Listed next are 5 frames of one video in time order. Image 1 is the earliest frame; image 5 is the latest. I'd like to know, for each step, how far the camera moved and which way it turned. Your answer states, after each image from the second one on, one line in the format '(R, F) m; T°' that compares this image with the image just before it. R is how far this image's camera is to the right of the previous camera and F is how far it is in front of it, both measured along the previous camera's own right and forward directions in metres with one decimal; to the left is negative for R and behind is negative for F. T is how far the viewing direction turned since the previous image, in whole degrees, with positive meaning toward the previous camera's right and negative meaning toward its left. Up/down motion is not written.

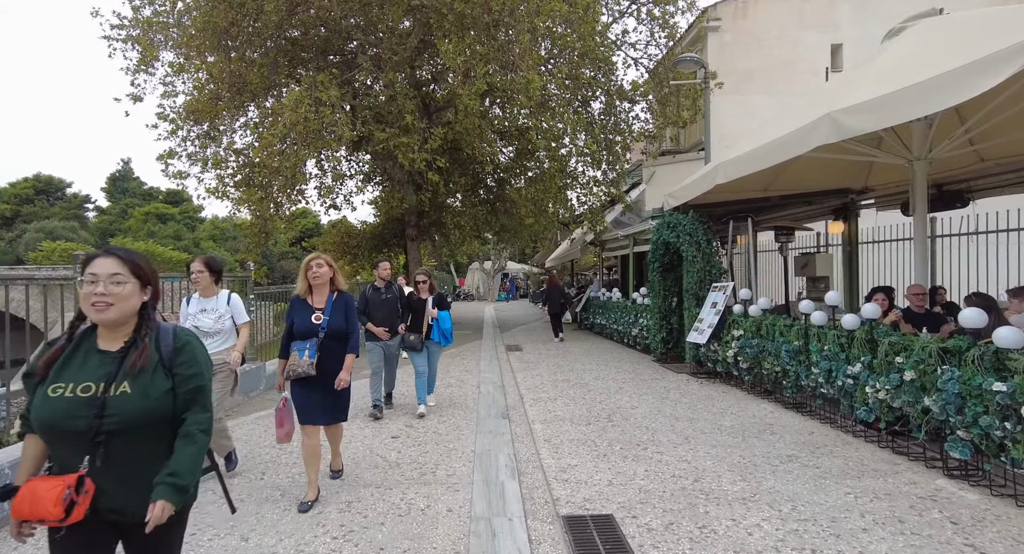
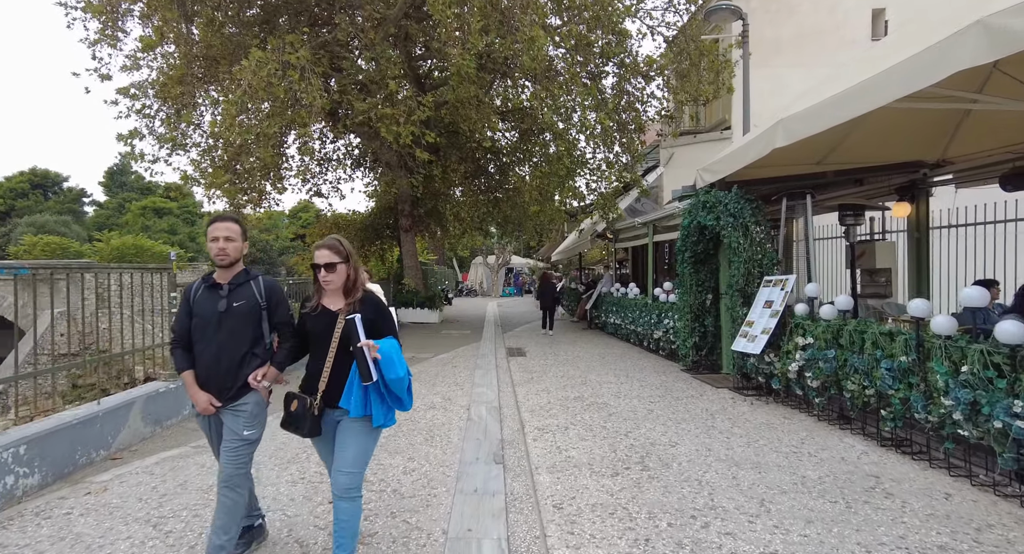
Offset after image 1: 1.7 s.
(+0.1, +1.5) m; -1°
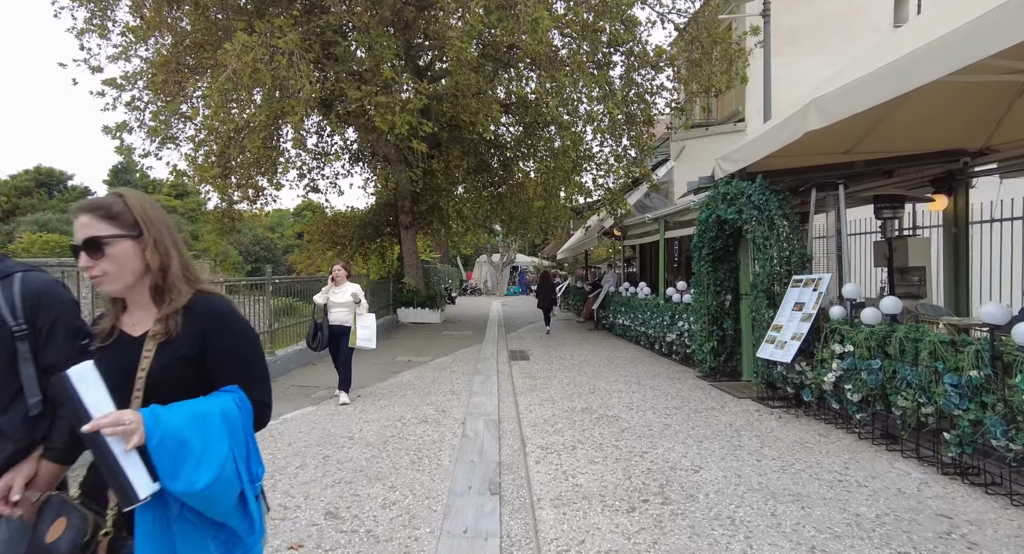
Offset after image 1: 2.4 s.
(0.0, +0.6) m; -1°
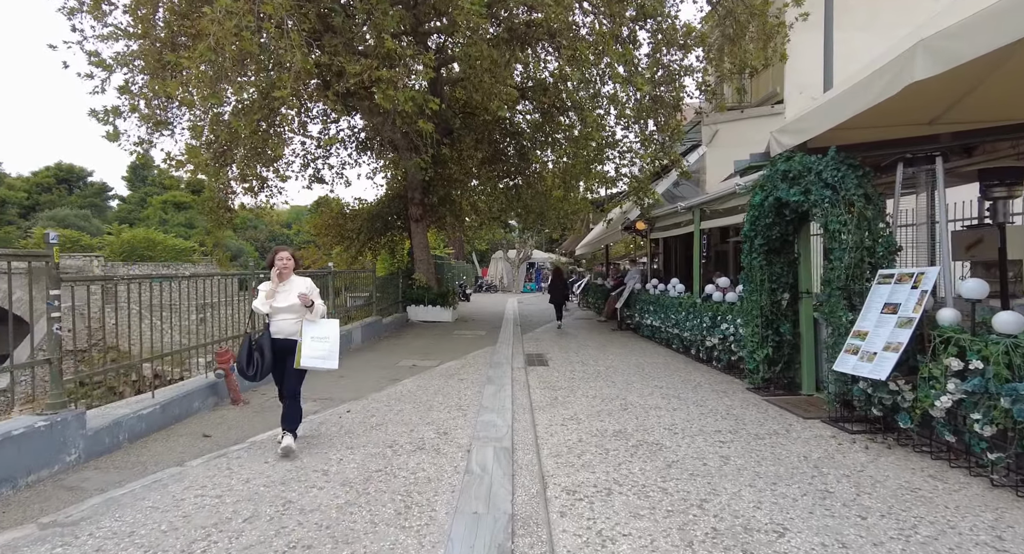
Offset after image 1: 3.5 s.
(0.0, +1.0) m; -2°
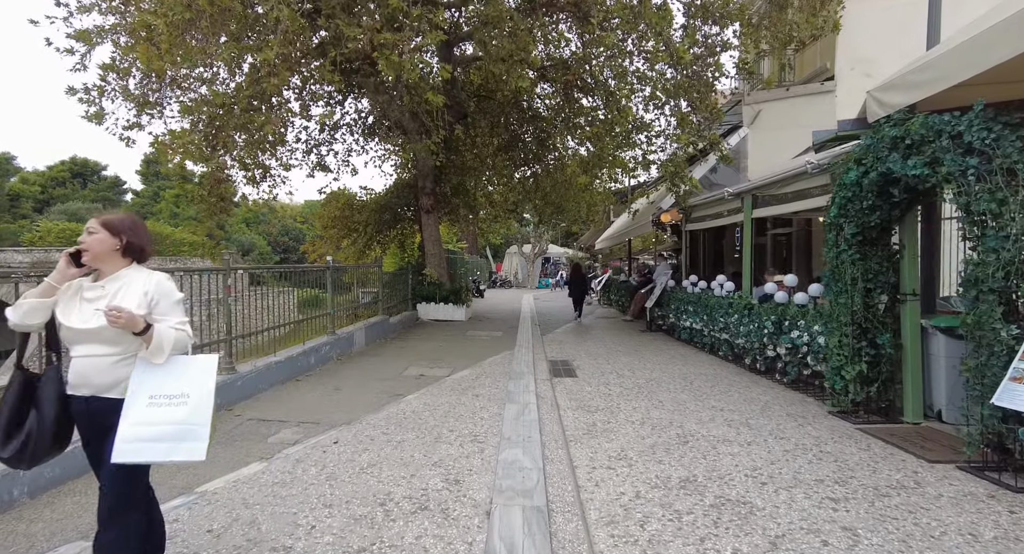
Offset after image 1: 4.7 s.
(-0.1, +1.1) m; -1°
